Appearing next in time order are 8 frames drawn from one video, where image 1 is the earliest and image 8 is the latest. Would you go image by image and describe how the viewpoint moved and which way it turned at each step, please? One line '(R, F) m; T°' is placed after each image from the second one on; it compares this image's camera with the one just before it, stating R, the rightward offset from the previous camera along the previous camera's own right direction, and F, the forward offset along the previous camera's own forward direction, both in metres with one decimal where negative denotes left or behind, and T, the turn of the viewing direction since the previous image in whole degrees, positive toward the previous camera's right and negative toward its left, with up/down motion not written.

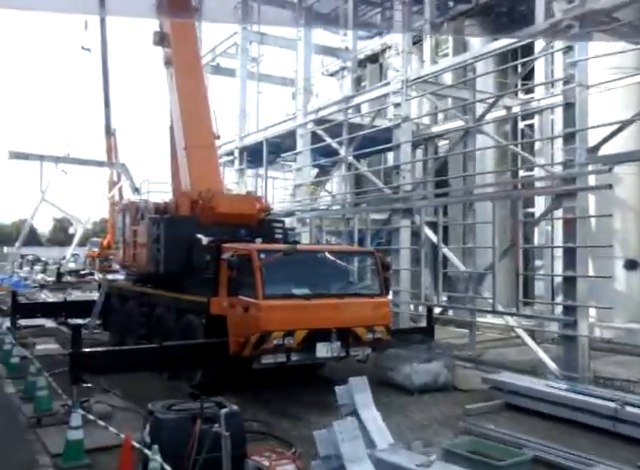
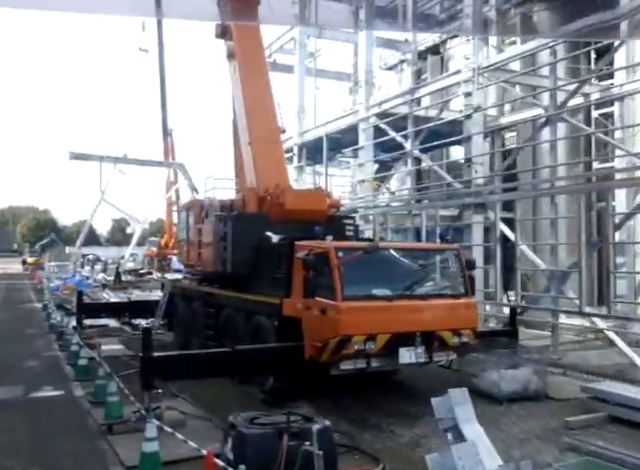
(-0.5, +0.6) m; -5°
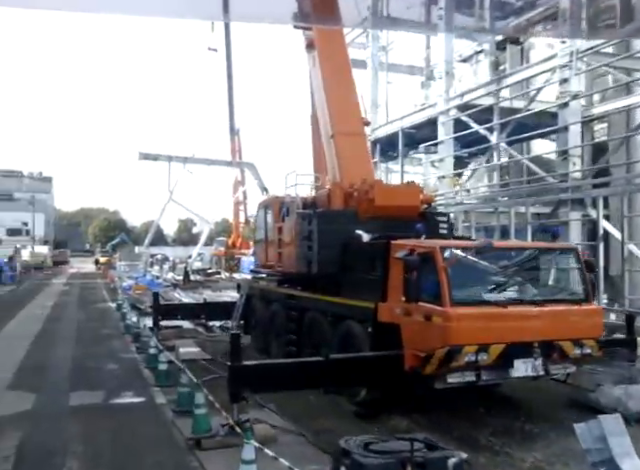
(-0.6, +0.7) m; -6°
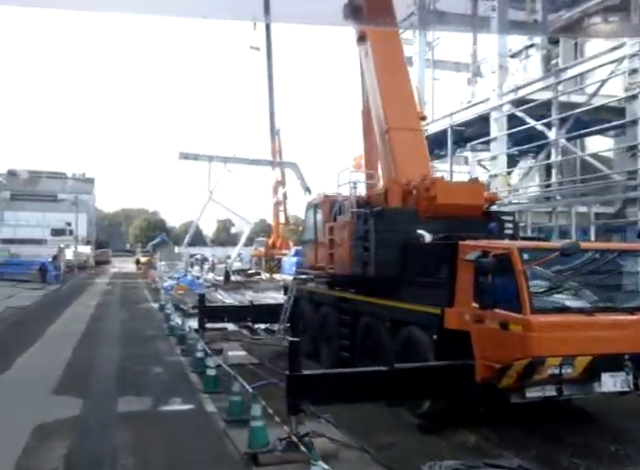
(-0.4, +0.5) m; -4°
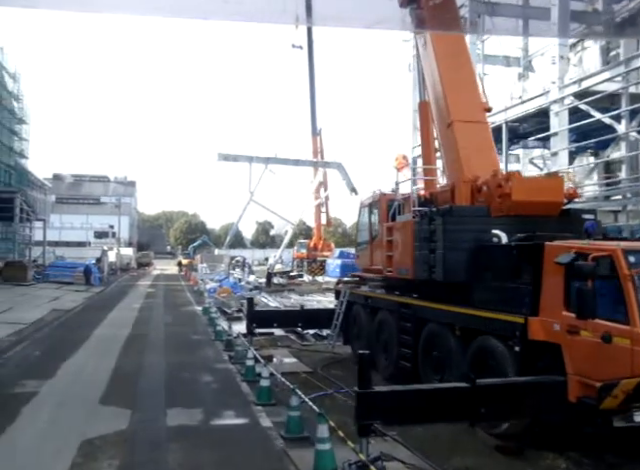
(-0.4, +0.6) m; -4°
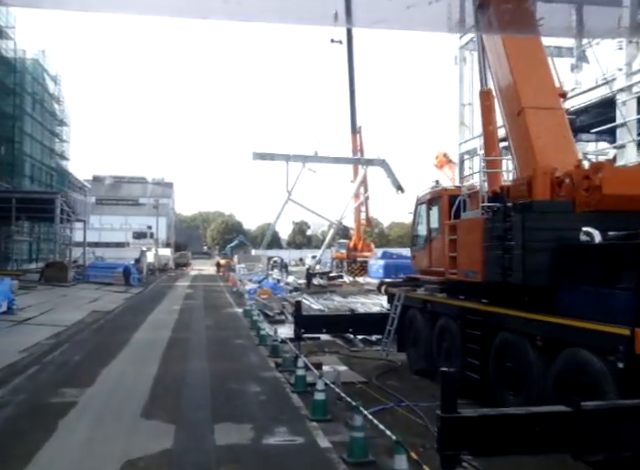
(-0.4, +0.7) m; -4°
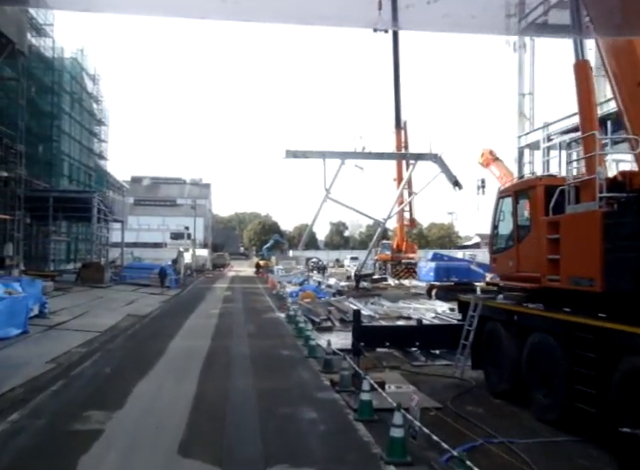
(-0.5, +1.4) m; -4°
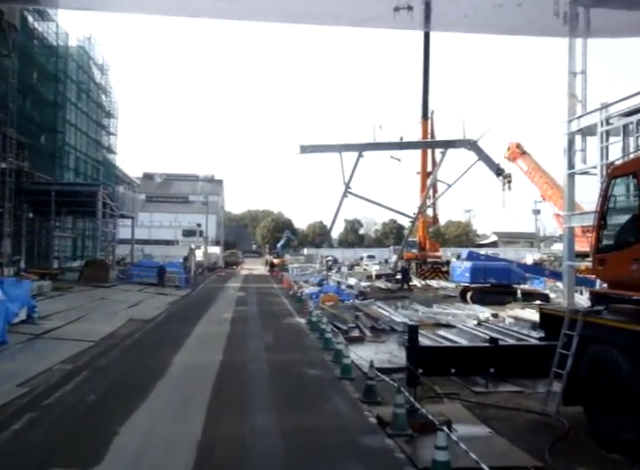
(-0.4, +2.1) m; -1°
